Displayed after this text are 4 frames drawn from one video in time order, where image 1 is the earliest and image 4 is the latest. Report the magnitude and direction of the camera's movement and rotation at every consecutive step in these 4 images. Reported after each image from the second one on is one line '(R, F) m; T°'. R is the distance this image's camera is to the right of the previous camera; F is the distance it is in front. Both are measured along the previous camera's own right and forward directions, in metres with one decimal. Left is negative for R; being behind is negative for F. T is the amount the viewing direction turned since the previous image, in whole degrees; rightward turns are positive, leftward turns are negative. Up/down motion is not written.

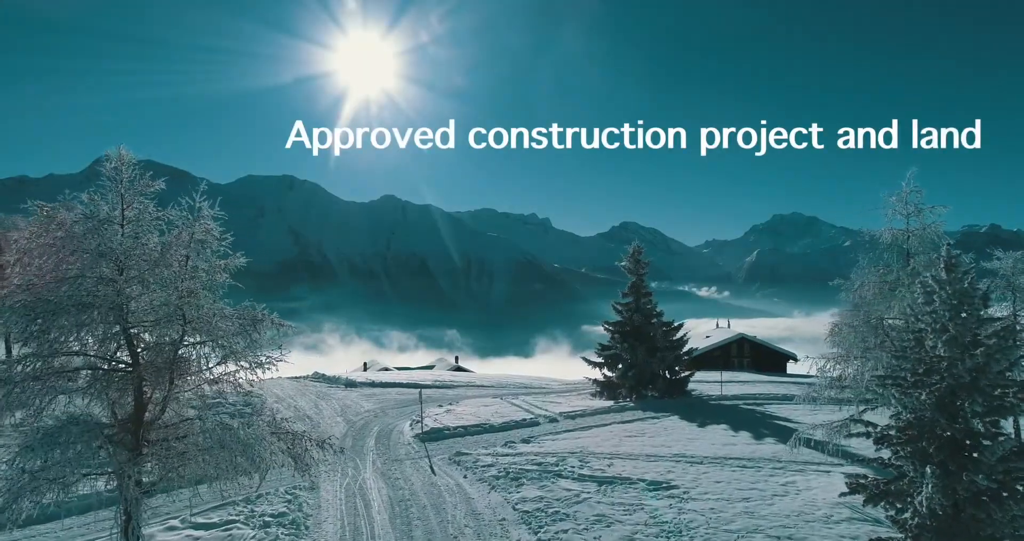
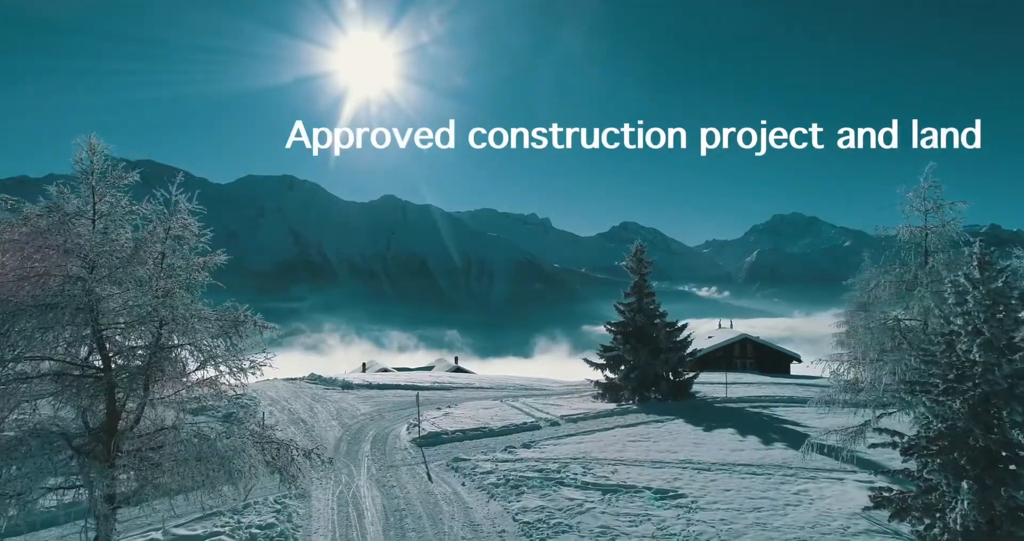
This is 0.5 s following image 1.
(0.0, +0.7) m; 0°
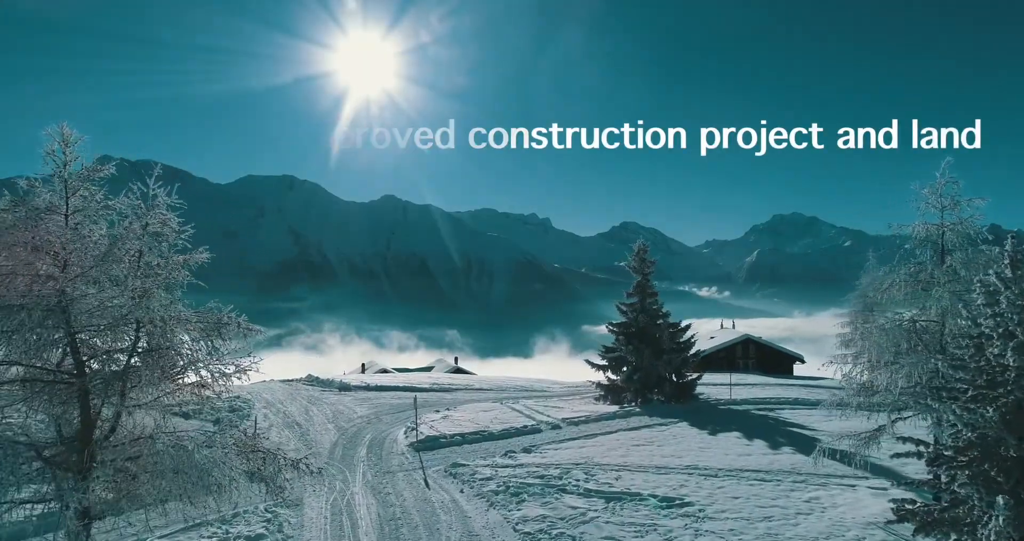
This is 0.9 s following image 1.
(0.0, +0.6) m; 0°
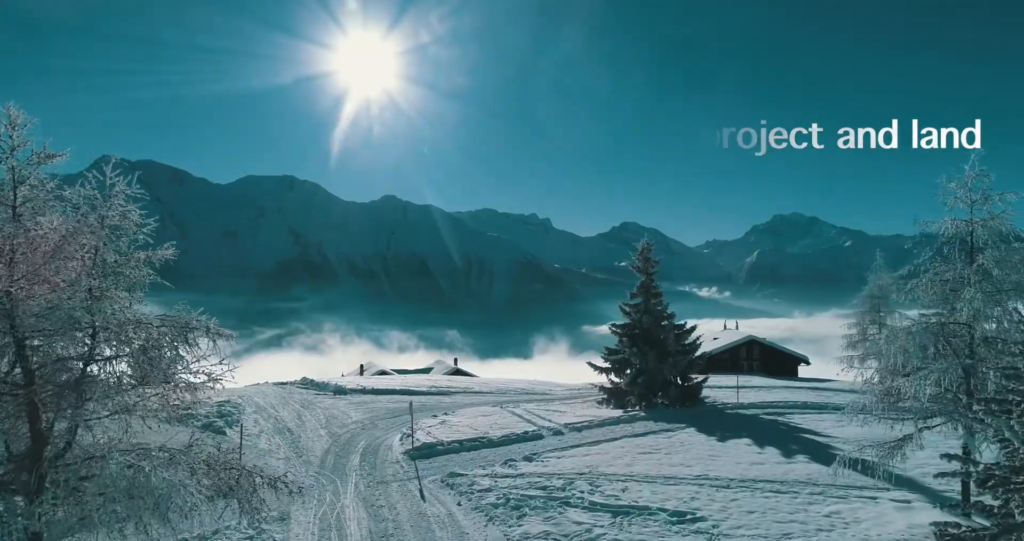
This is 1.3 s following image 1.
(0.0, +1.0) m; 0°
